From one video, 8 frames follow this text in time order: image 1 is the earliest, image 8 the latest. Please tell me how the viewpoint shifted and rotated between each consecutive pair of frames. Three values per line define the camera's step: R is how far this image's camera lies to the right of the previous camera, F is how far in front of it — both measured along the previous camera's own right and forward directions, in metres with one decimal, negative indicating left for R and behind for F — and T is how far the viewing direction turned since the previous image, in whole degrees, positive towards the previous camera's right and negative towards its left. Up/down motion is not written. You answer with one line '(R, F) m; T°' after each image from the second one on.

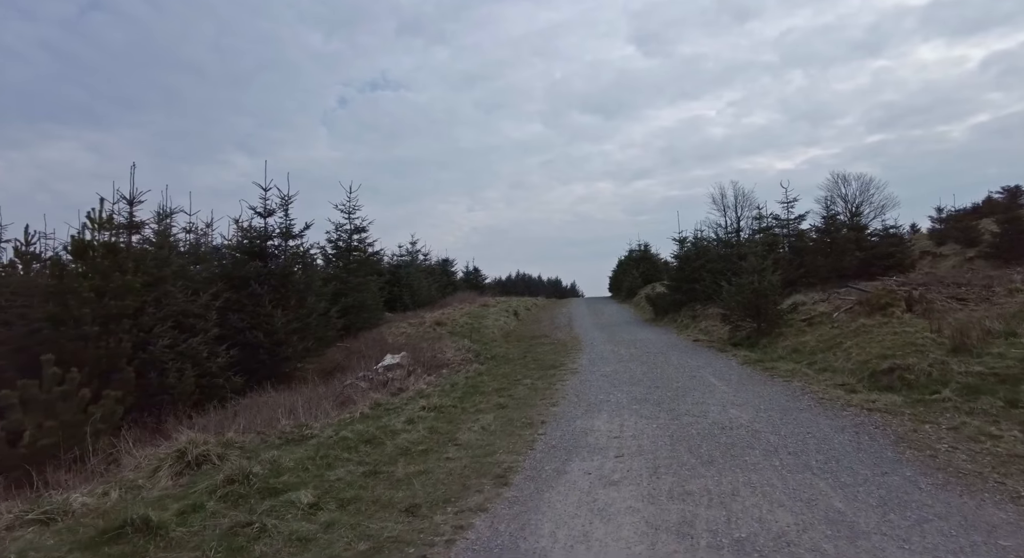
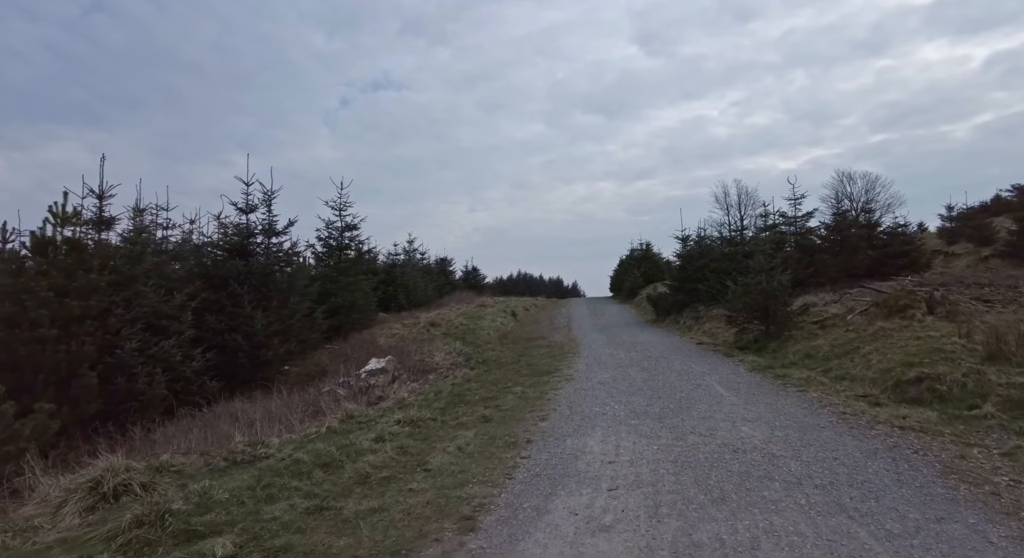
(+0.2, +0.8) m; 0°
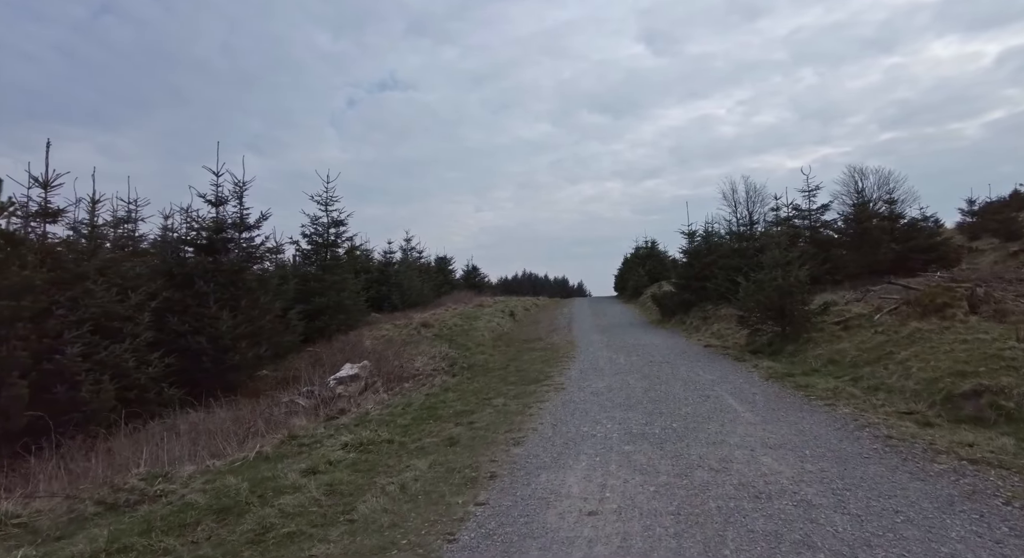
(+0.4, +1.3) m; -1°
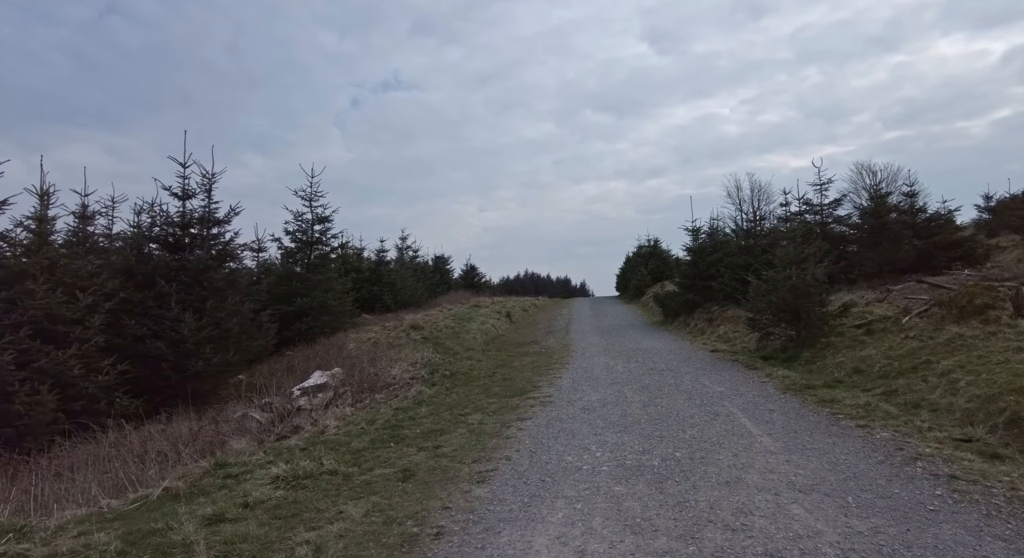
(+0.4, +1.1) m; 0°
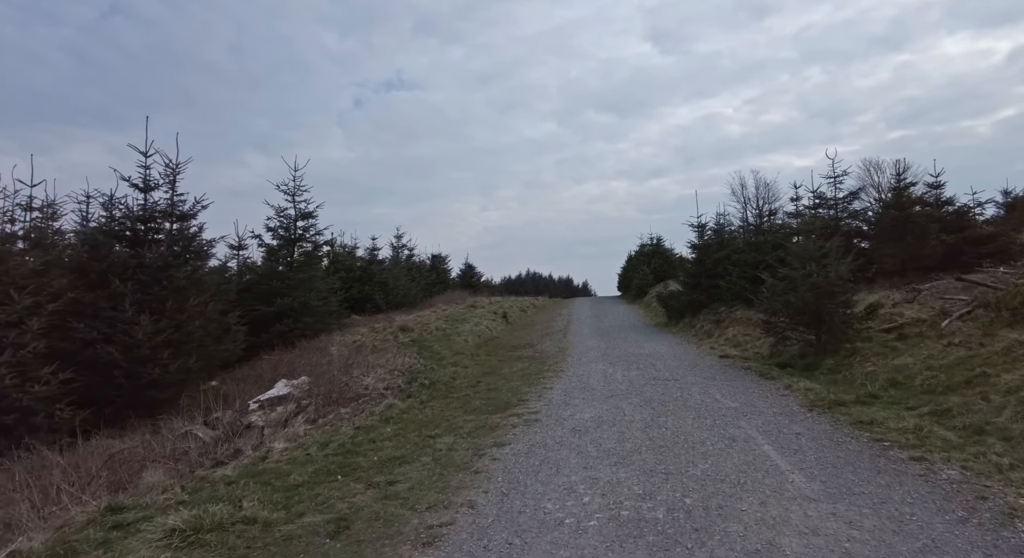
(+0.3, +1.2) m; 0°
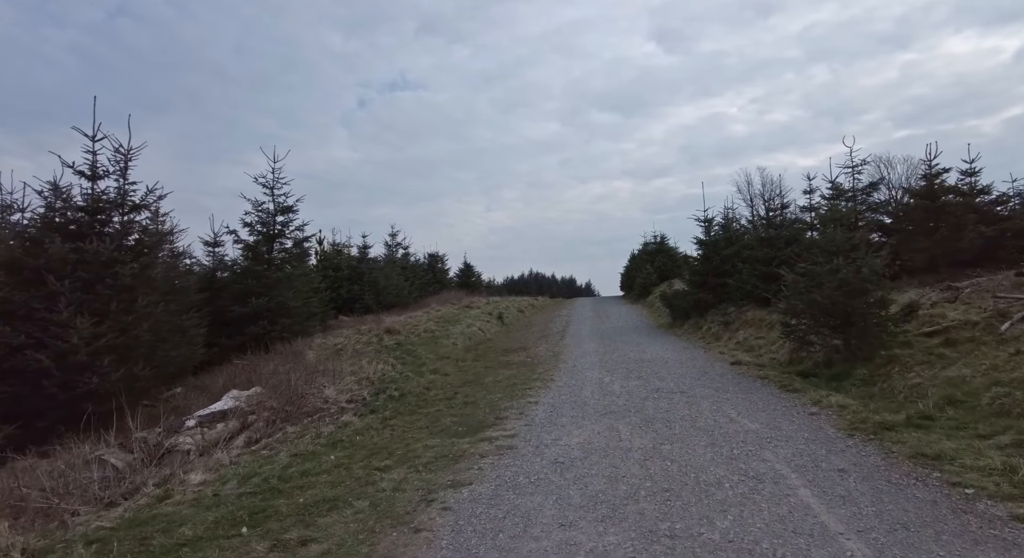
(+0.4, +1.3) m; 0°
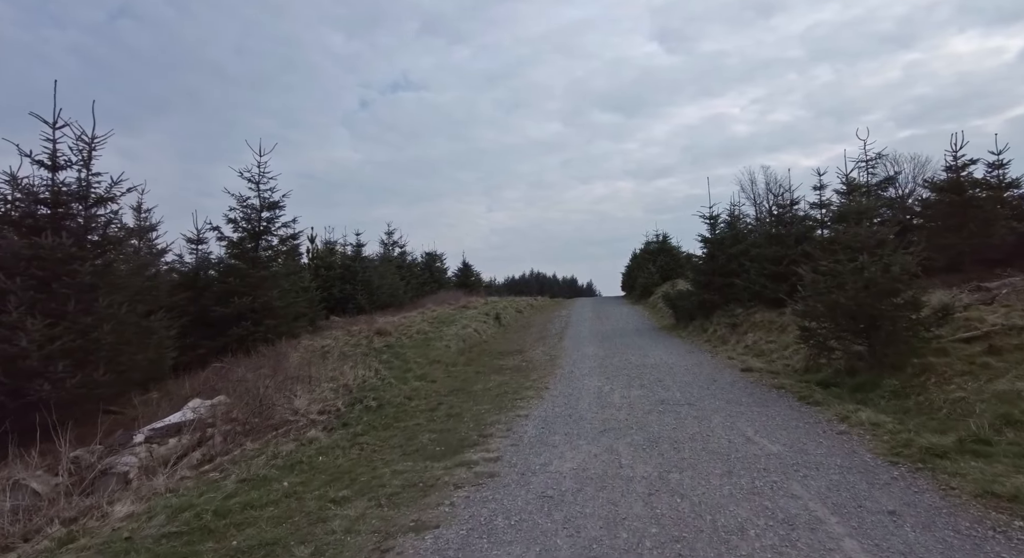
(+0.2, +0.8) m; 0°
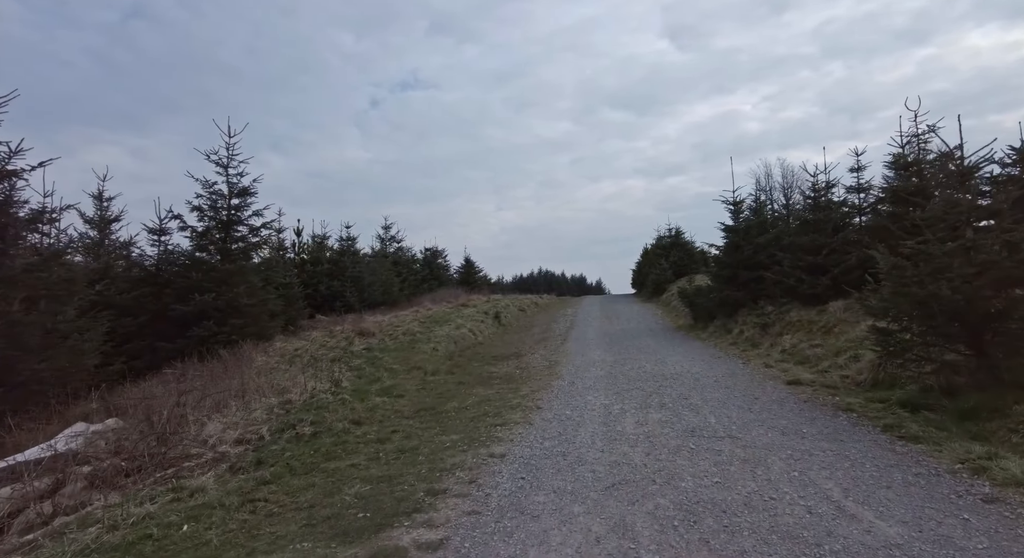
(+0.4, +2.0) m; -1°
